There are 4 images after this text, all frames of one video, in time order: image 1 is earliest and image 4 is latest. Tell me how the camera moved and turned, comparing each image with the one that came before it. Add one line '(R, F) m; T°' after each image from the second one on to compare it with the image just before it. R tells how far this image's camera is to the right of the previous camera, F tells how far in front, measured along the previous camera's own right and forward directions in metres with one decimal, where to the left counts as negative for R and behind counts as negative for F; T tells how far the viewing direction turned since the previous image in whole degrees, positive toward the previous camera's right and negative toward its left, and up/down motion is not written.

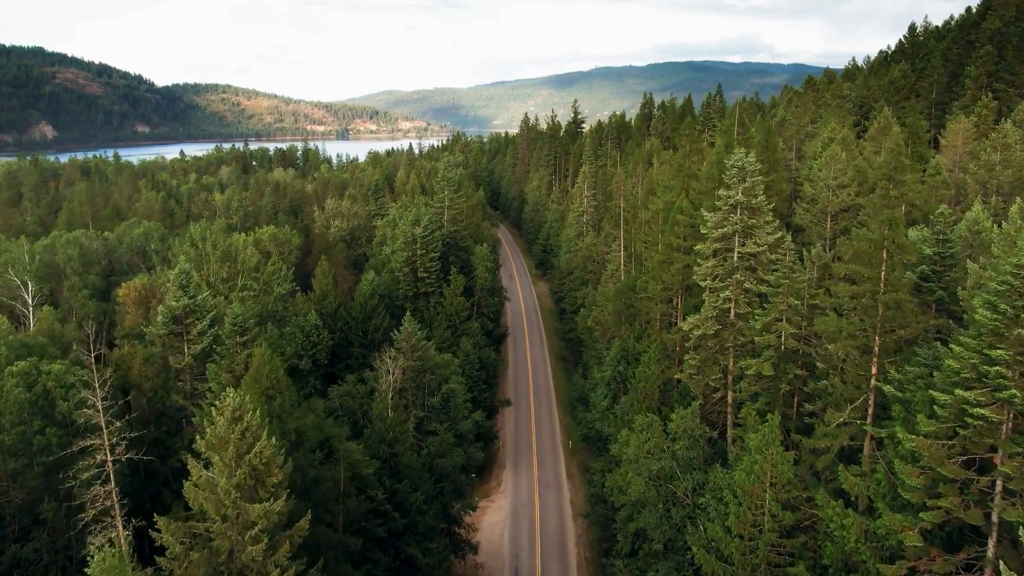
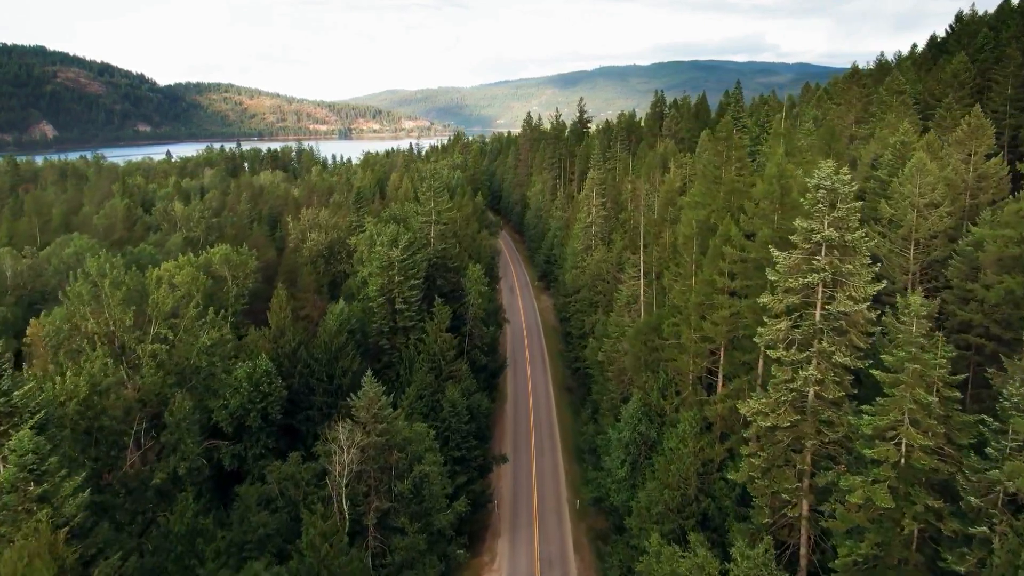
(+0.5, +10.2) m; 0°
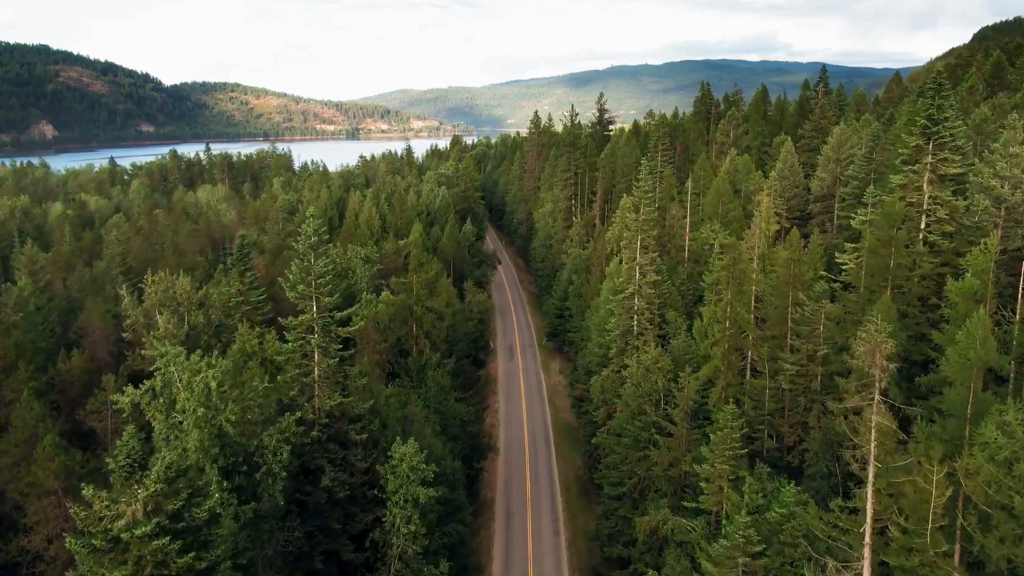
(+1.3, +32.6) m; -1°
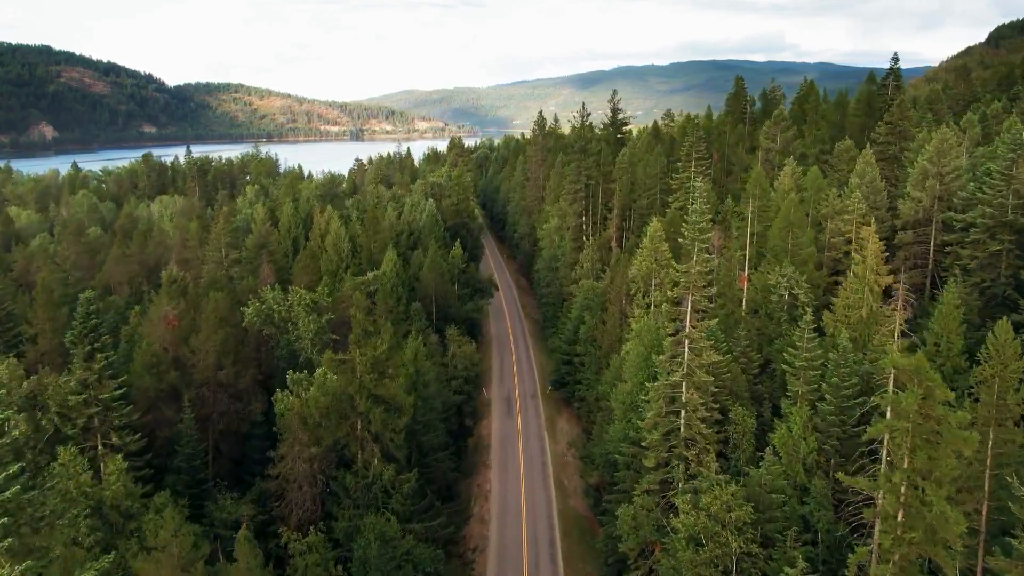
(+0.7, +16.4) m; 0°
